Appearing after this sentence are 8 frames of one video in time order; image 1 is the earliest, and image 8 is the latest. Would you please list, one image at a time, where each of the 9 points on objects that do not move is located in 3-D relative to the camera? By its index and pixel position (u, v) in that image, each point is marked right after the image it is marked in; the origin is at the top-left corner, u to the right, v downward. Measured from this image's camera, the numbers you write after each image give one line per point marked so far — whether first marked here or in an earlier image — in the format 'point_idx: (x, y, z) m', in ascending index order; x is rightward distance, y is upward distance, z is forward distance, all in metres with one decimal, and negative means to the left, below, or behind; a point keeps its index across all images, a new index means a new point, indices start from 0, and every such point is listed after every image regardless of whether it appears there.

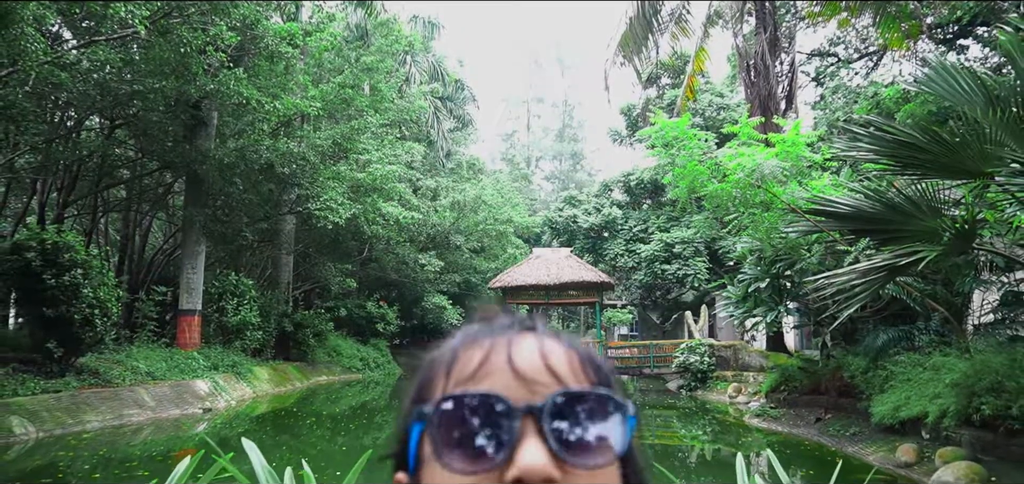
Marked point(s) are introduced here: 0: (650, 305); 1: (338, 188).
0: (+3.2, -1.5, +15.1) m
1: (-2.8, +0.9, +10.8) m
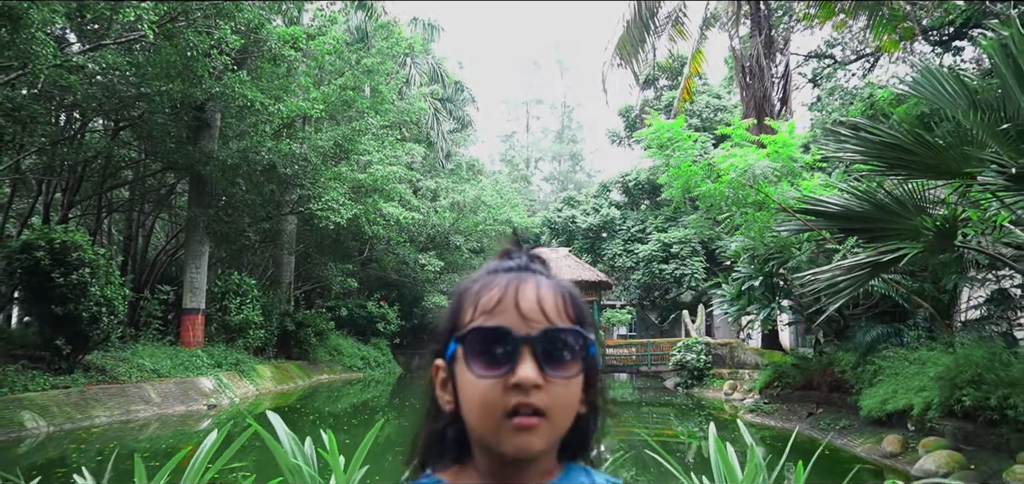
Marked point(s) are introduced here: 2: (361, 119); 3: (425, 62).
0: (+3.2, -1.5, +15.2) m
1: (-2.8, +0.9, +10.9) m
2: (-2.6, +2.1, +11.1) m
3: (-2.3, +4.7, +17.4) m
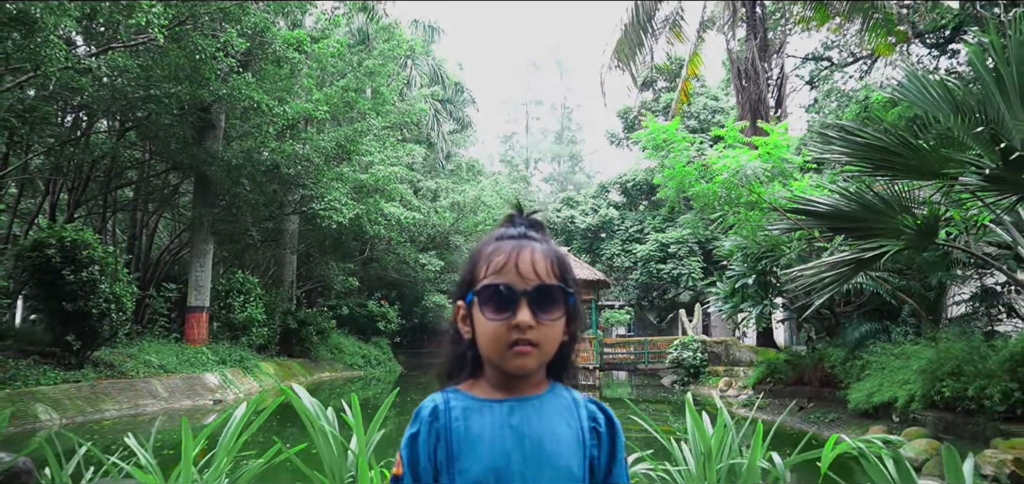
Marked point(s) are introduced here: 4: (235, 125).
0: (+3.1, -1.5, +15.4) m
1: (-2.8, +0.9, +11.1) m
2: (-2.6, +2.1, +11.3) m
3: (-2.3, +4.7, +17.6) m
4: (-4.4, +1.9, +10.7) m
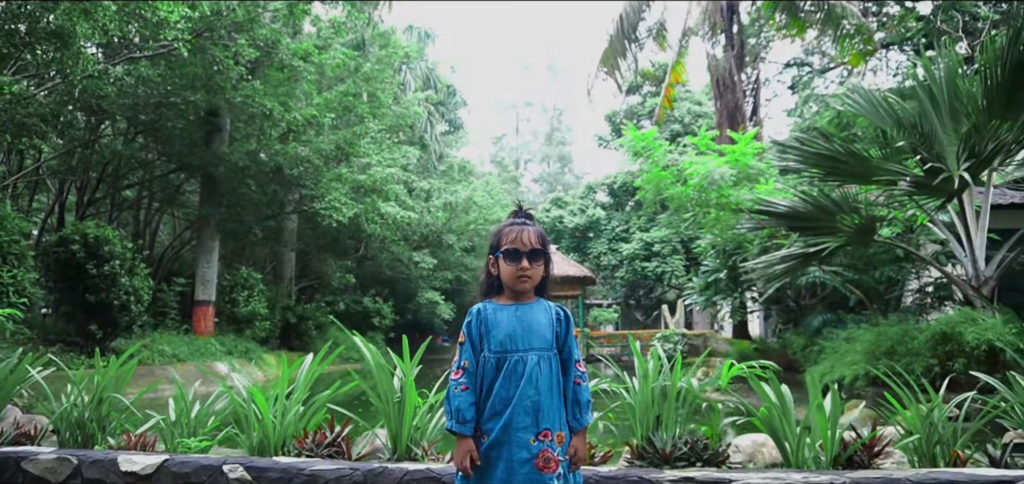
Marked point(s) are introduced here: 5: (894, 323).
0: (+2.9, -1.5, +16.1) m
1: (-3.0, +0.9, +11.7) m
2: (-2.7, +2.1, +11.9) m
3: (-2.5, +4.8, +18.2) m
4: (-4.6, +1.9, +11.3) m
5: (+3.3, -0.7, +5.8) m
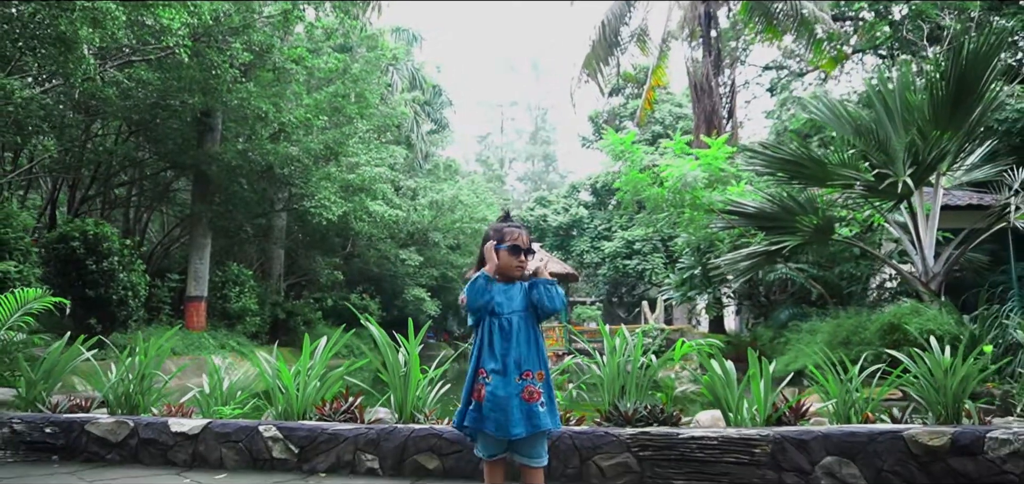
0: (+2.6, -1.4, +16.6) m
1: (-3.2, +1.0, +12.1) m
2: (-3.0, +2.2, +12.3) m
3: (-2.9, +4.8, +18.5) m
4: (-4.8, +2.0, +11.6) m
5: (+3.2, -0.7, +6.2) m
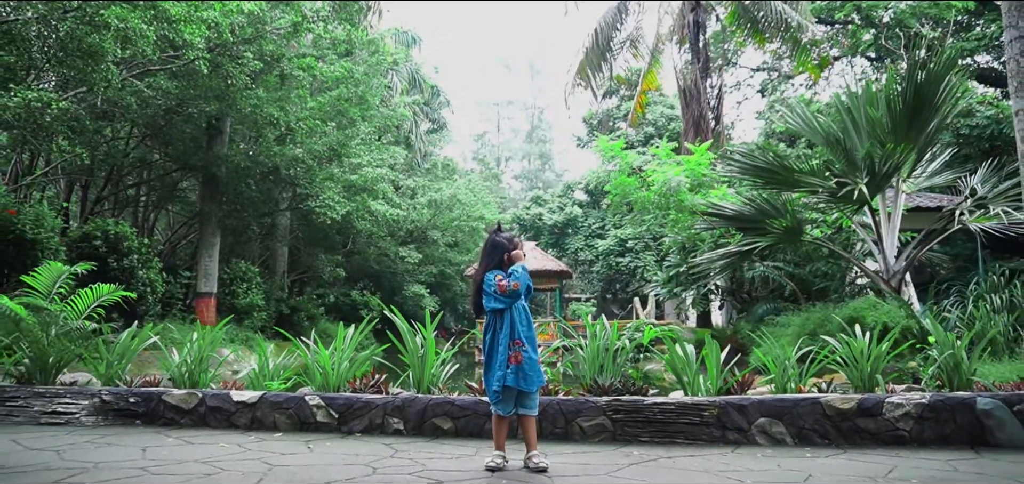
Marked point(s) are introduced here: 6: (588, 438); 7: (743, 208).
0: (+2.5, -1.4, +17.1) m
1: (-3.3, +1.0, +12.6) m
2: (-3.0, +2.2, +12.8) m
3: (-3.0, +4.9, +19.0) m
4: (-4.9, +2.0, +12.1) m
5: (+3.1, -0.7, +6.8) m
6: (+0.4, -1.1, +3.6) m
7: (+2.3, +0.3, +6.8) m
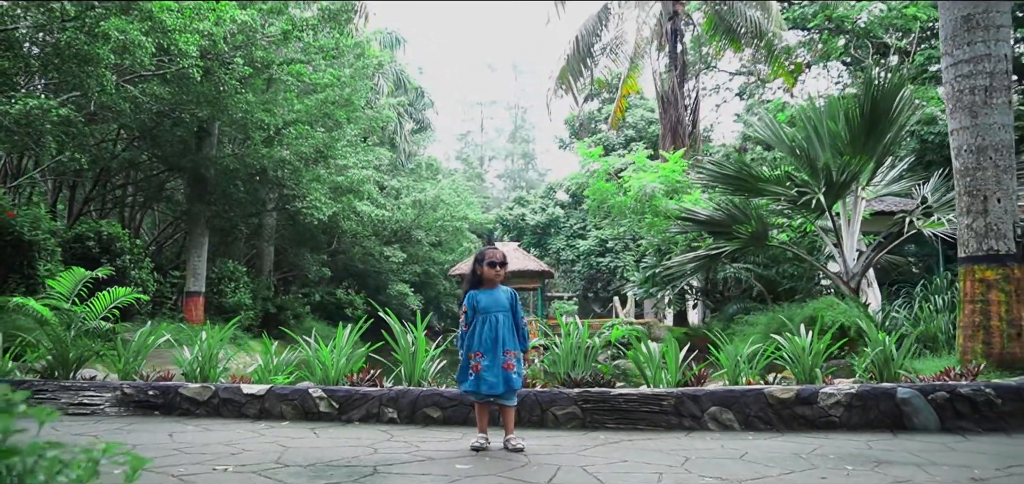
0: (+2.0, -1.4, +17.6) m
1: (-3.6, +1.0, +12.8) m
2: (-3.4, +2.2, +13.1) m
3: (-3.5, +4.9, +19.3) m
4: (-5.2, +2.0, +12.3) m
5: (+3.0, -0.7, +7.2) m
6: (+0.3, -1.1, +4.0) m
7: (+2.2, +0.3, +7.2) m
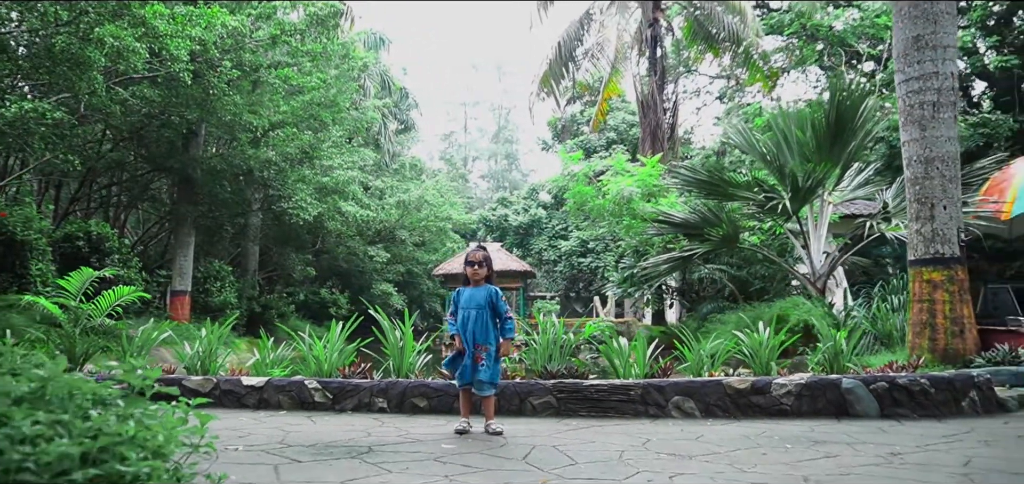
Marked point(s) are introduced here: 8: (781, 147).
0: (+1.6, -1.4, +17.9) m
1: (-3.9, +1.0, +13.0) m
2: (-3.7, +2.2, +13.2) m
3: (-3.9, +4.9, +19.5) m
4: (-5.5, +2.0, +12.5) m
5: (+2.8, -0.8, +7.6) m
6: (+0.2, -1.1, +4.3) m
7: (+2.0, +0.3, +7.5) m
8: (+2.8, +1.0, +7.0) m
